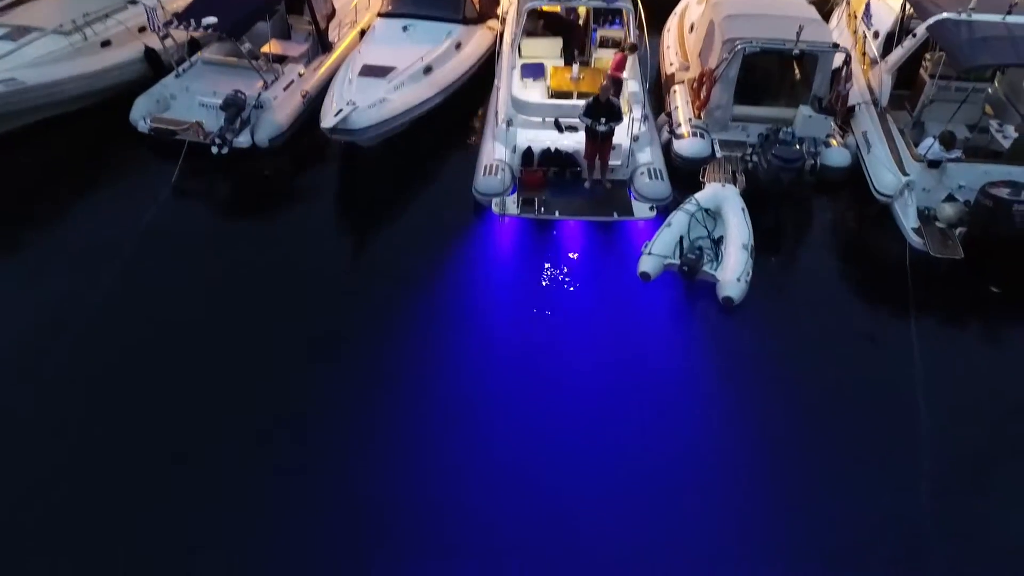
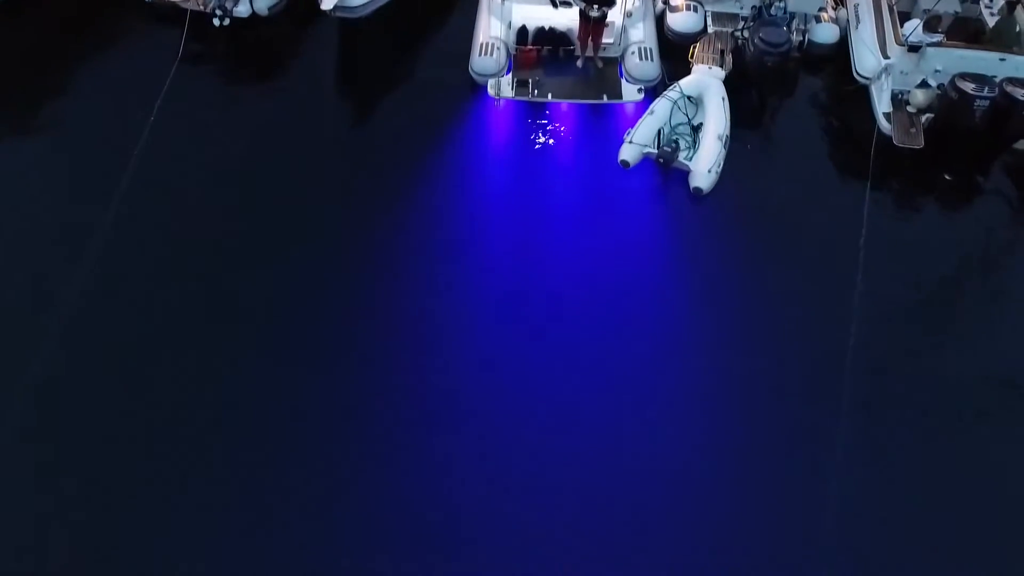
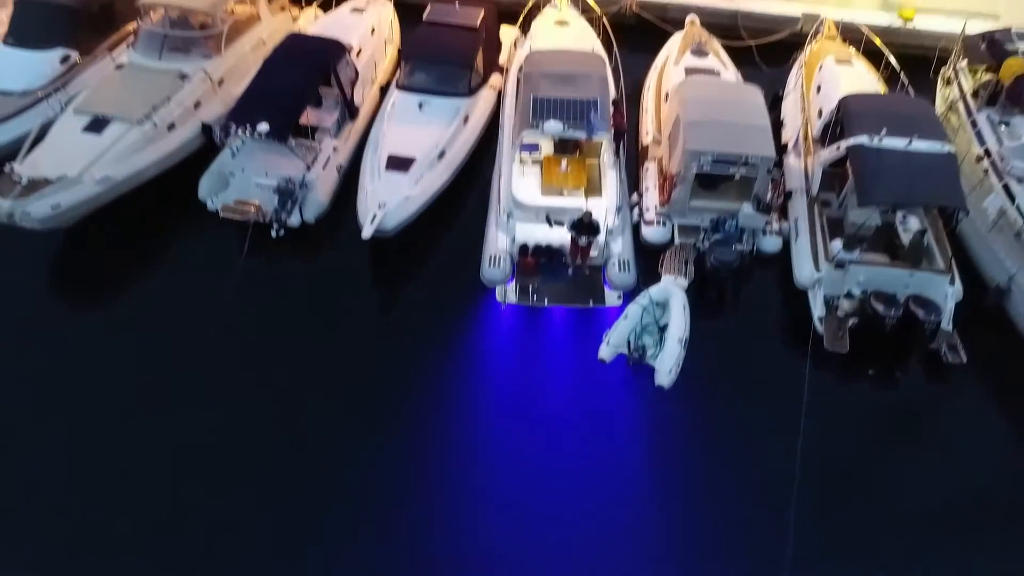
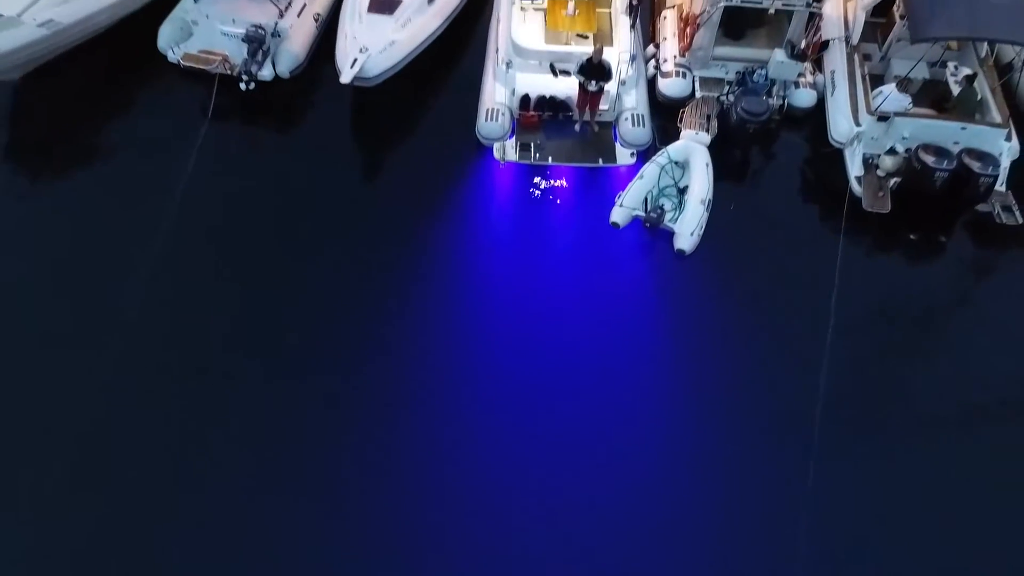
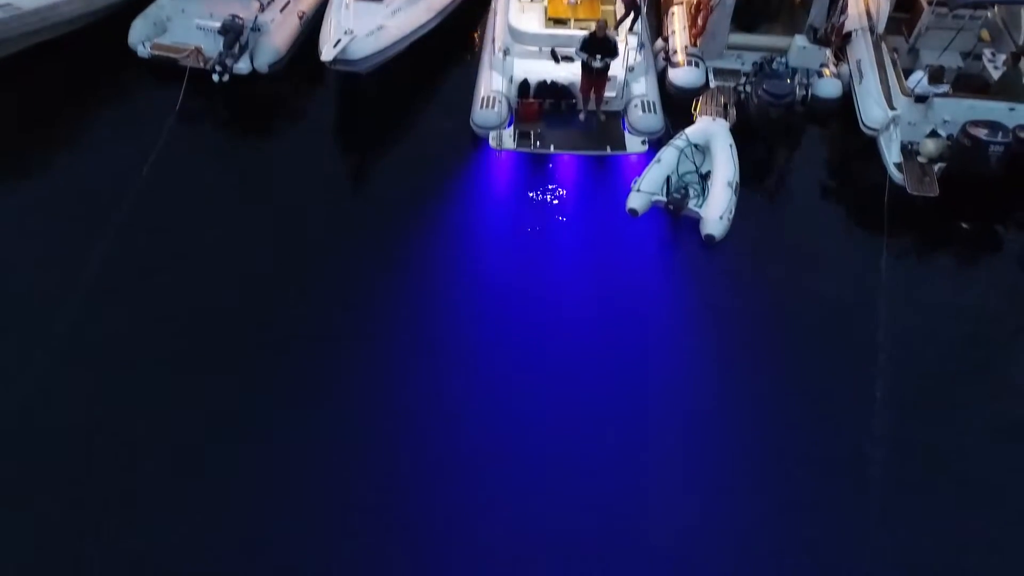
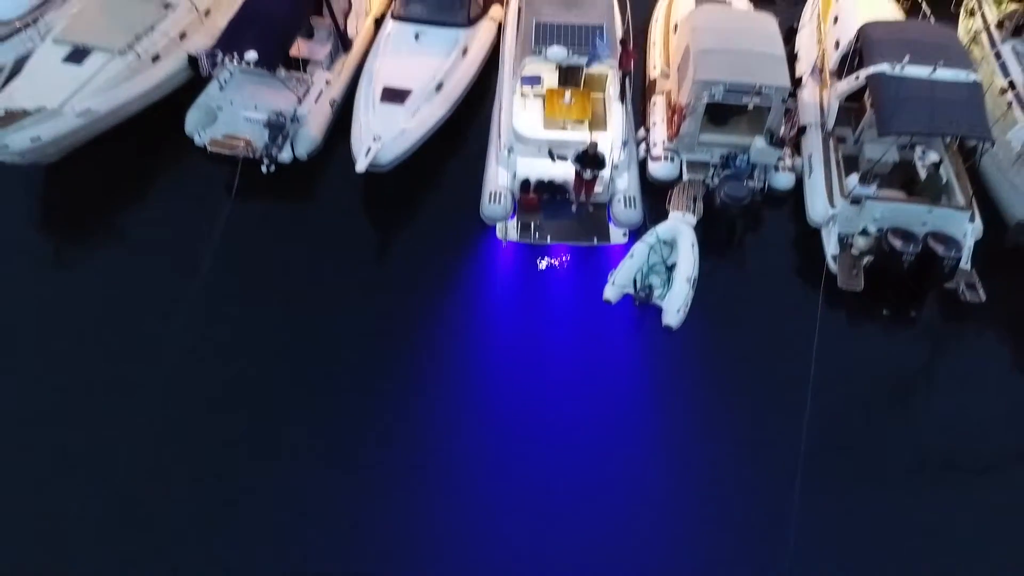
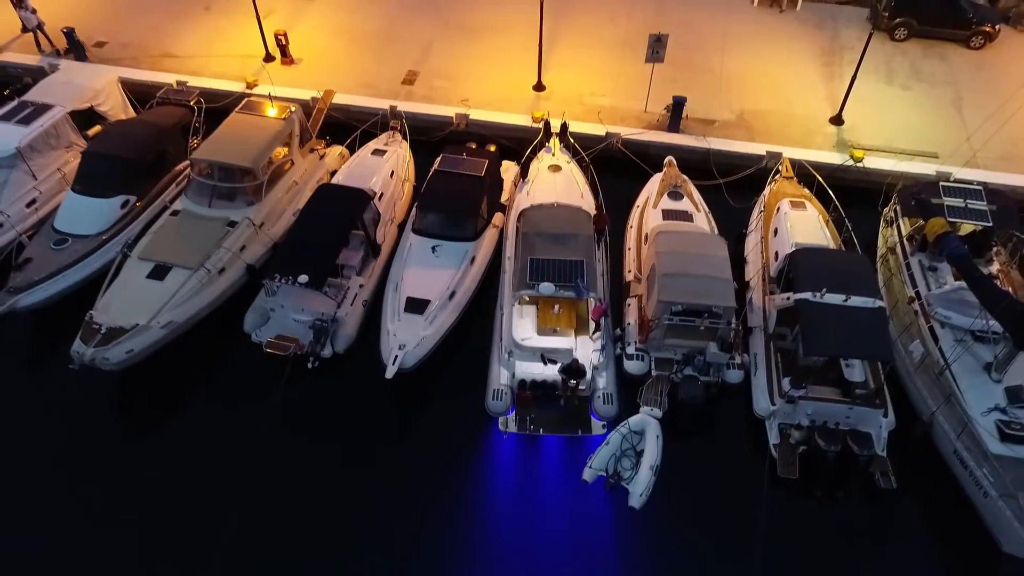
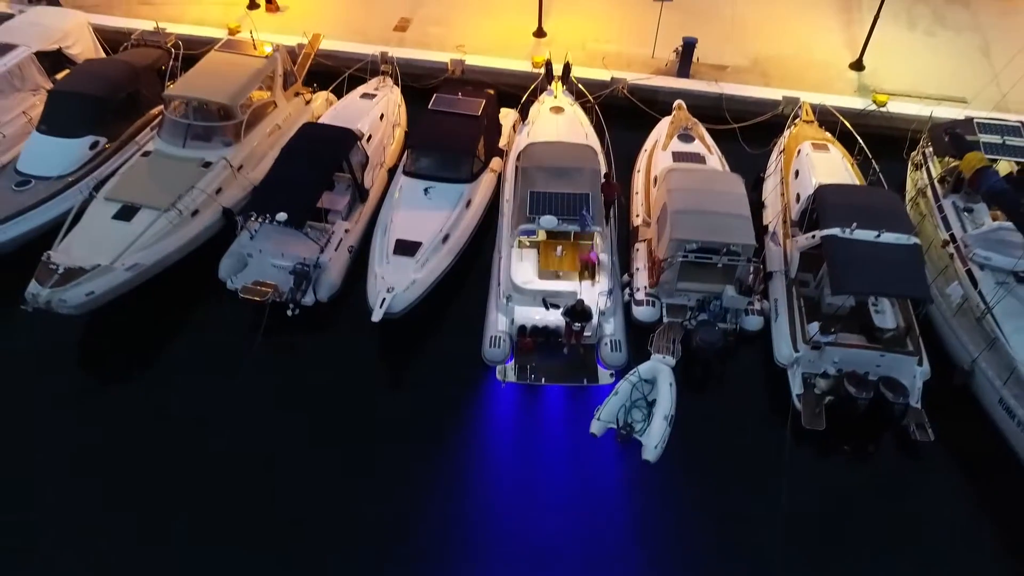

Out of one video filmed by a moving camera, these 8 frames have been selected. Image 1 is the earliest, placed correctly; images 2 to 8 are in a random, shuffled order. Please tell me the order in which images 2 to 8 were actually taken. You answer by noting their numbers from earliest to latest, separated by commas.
5, 2, 4, 6, 3, 8, 7
